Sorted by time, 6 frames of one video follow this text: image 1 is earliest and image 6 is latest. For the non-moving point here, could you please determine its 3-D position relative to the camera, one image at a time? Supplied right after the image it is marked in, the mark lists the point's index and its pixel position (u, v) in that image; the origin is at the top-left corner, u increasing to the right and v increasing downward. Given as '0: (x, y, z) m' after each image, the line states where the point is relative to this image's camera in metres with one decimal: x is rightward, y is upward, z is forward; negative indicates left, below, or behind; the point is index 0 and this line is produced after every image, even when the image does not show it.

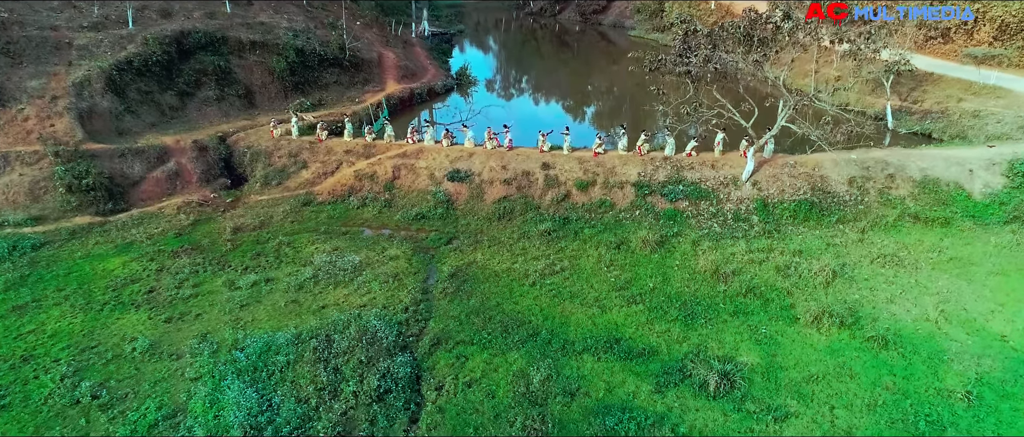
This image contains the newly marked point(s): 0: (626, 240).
0: (+2.4, -0.5, +16.5) m
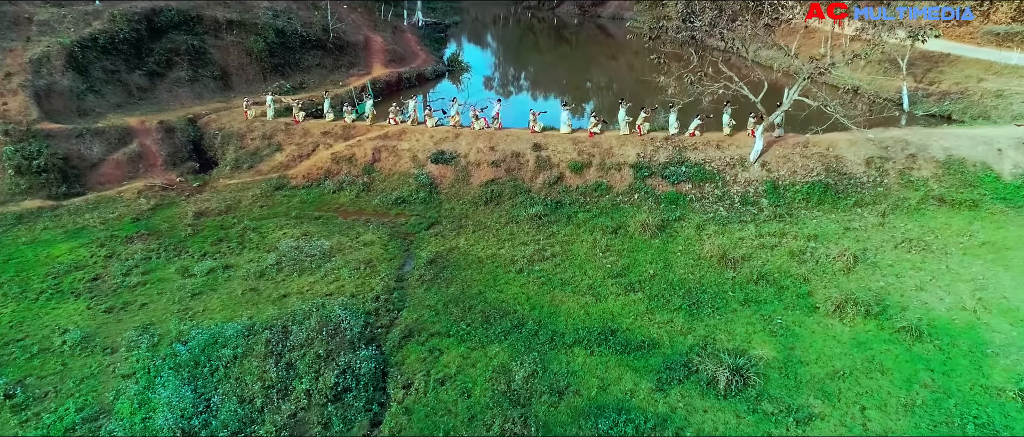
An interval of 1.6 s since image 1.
0: (+2.1, -0.1, +15.1) m
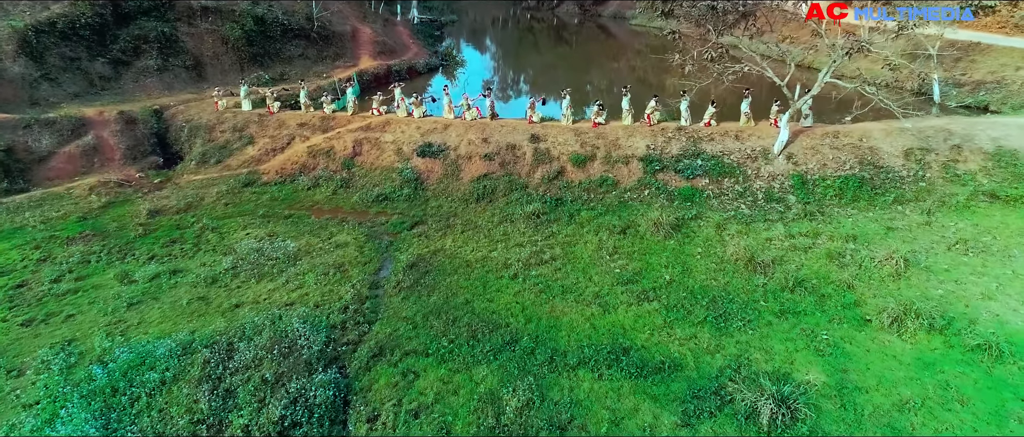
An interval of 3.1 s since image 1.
0: (+2.0, -0.1, +13.2) m
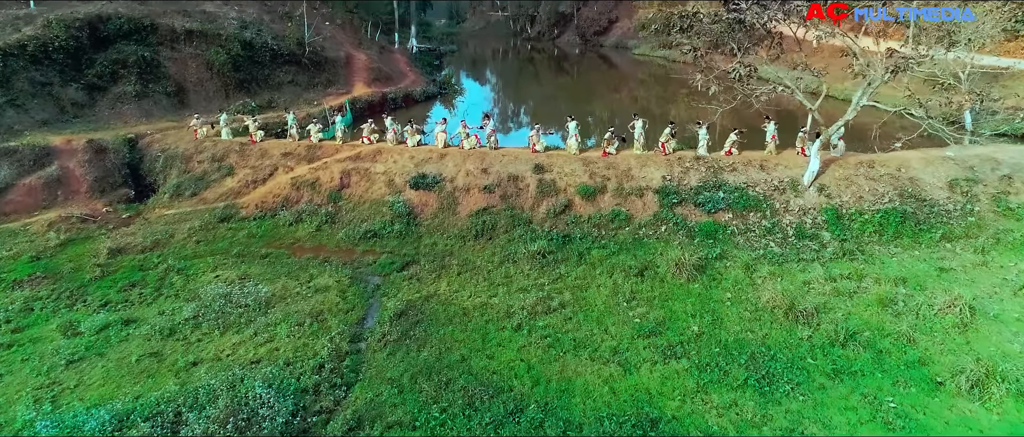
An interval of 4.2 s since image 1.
0: (+2.1, -0.7, +11.8) m
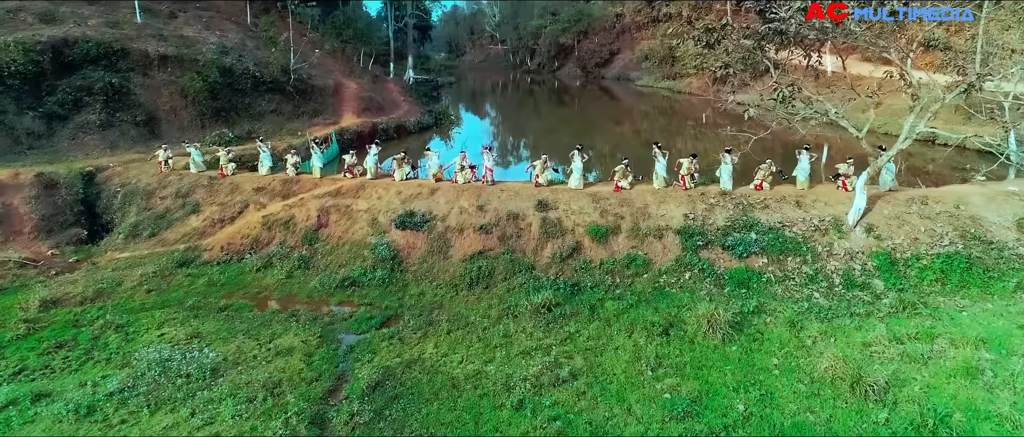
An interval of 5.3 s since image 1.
0: (+2.1, -1.3, +9.9) m
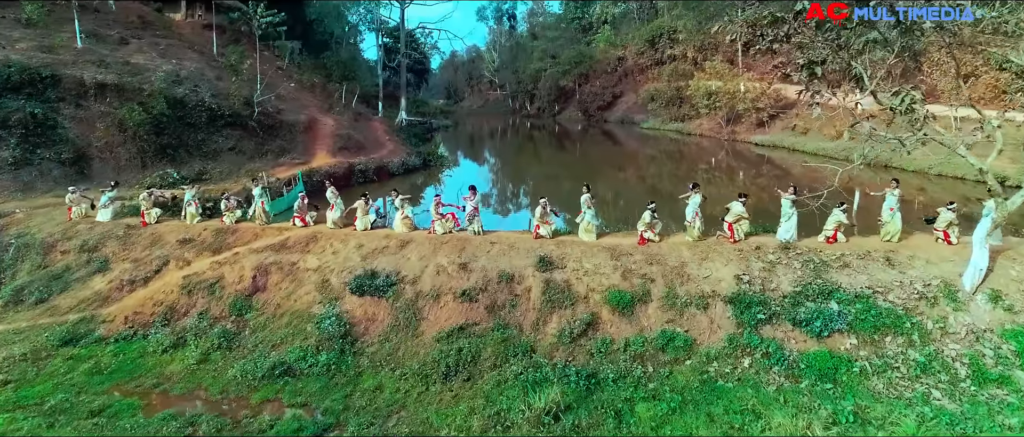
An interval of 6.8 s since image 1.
0: (+2.0, -1.9, +6.7) m
